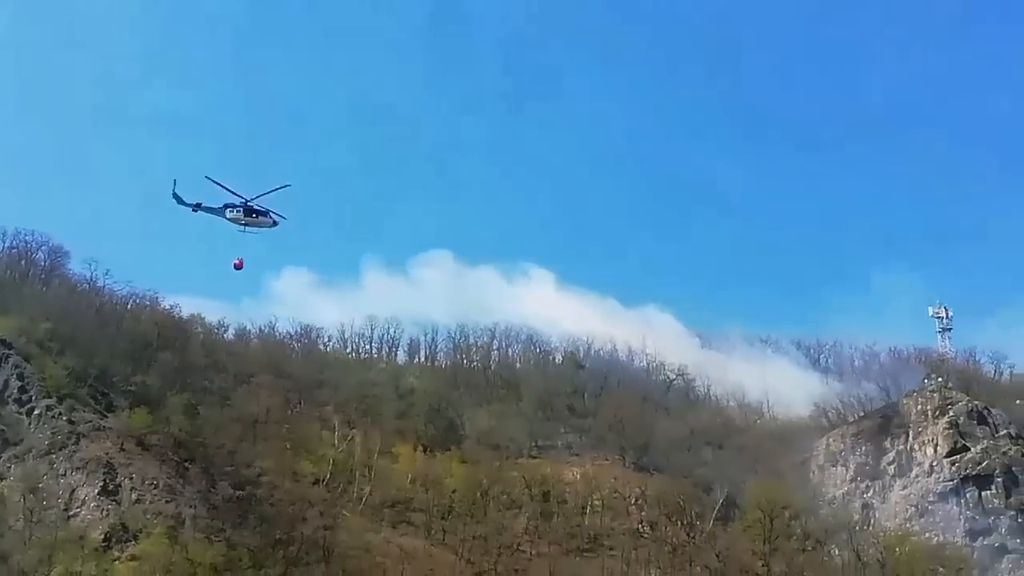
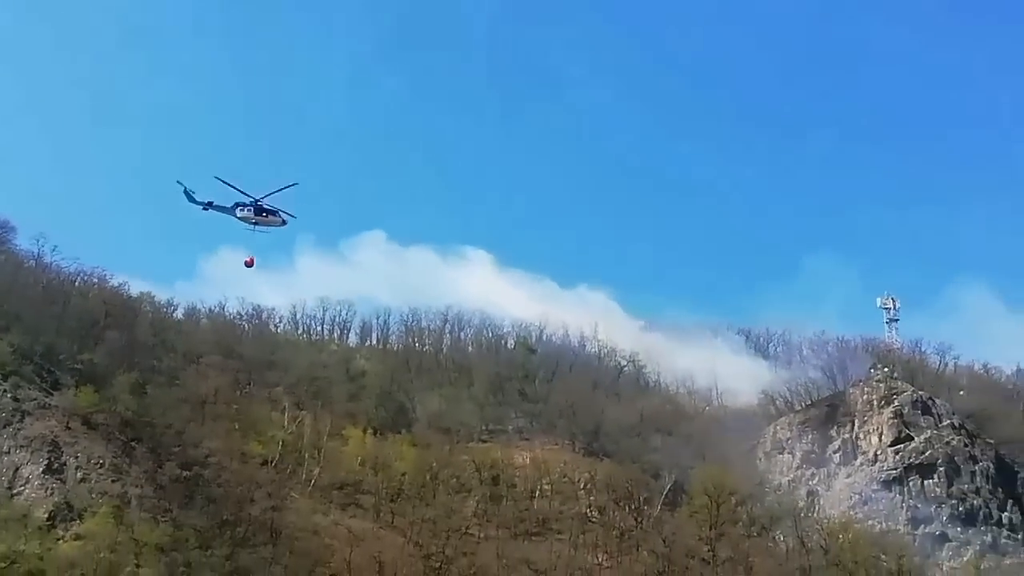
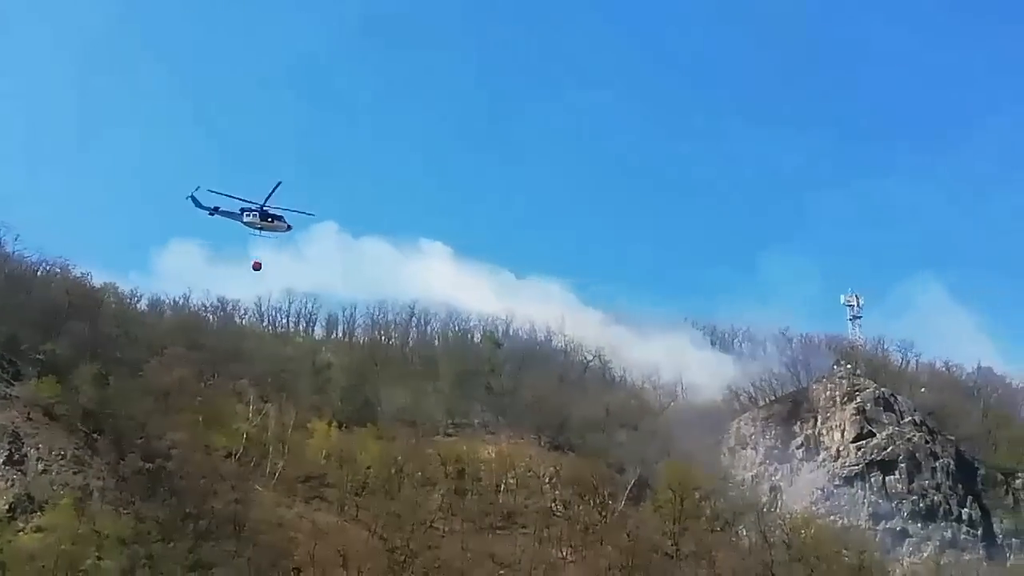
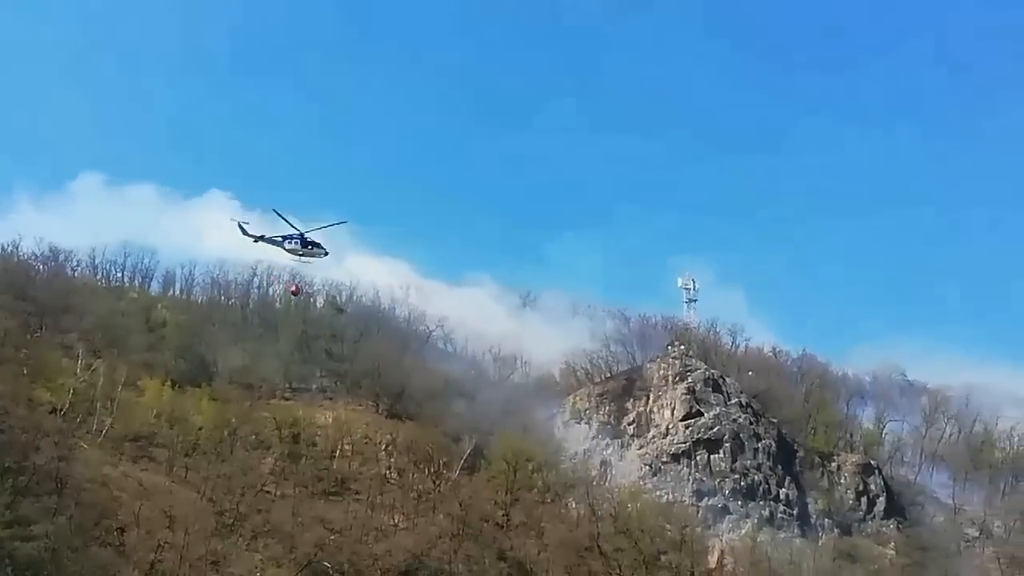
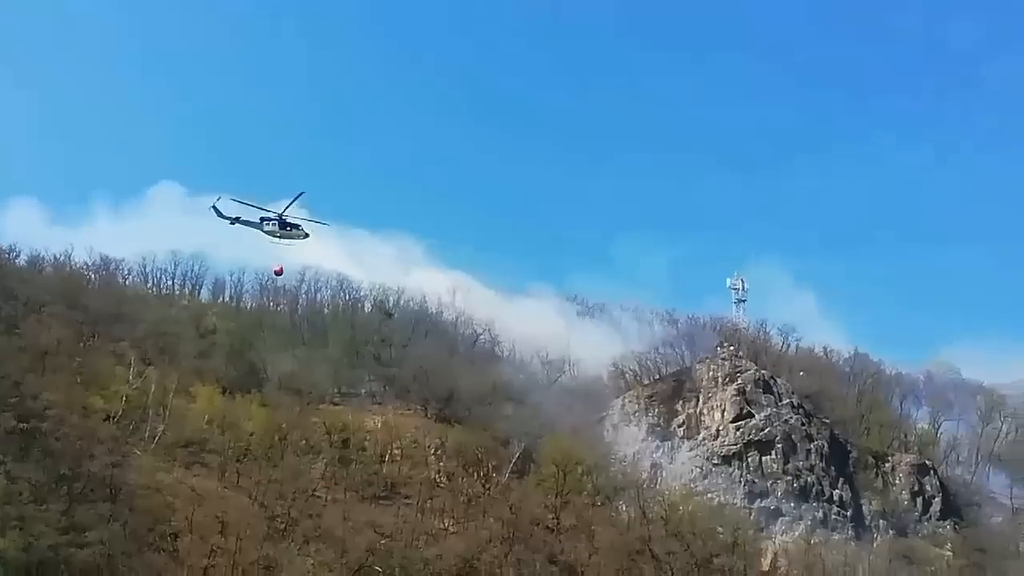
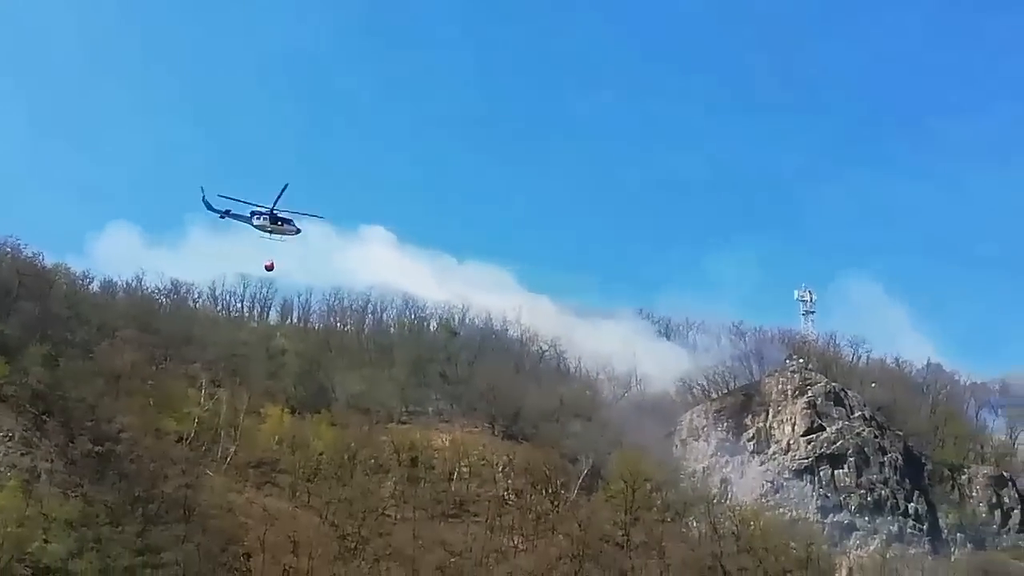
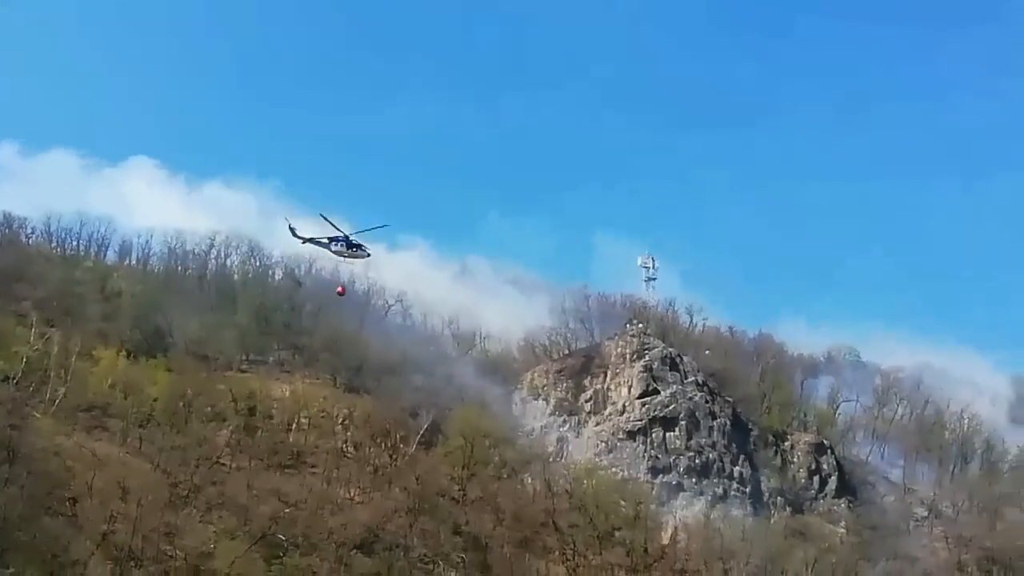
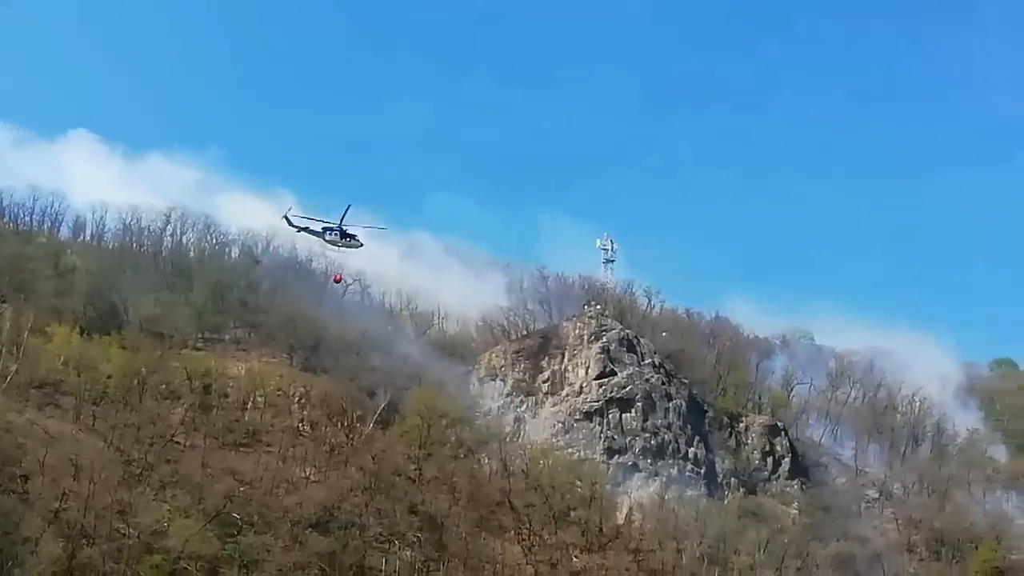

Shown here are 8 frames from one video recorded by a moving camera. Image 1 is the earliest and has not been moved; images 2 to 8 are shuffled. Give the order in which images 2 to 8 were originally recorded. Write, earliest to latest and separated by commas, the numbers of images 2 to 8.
2, 3, 6, 5, 4, 7, 8
